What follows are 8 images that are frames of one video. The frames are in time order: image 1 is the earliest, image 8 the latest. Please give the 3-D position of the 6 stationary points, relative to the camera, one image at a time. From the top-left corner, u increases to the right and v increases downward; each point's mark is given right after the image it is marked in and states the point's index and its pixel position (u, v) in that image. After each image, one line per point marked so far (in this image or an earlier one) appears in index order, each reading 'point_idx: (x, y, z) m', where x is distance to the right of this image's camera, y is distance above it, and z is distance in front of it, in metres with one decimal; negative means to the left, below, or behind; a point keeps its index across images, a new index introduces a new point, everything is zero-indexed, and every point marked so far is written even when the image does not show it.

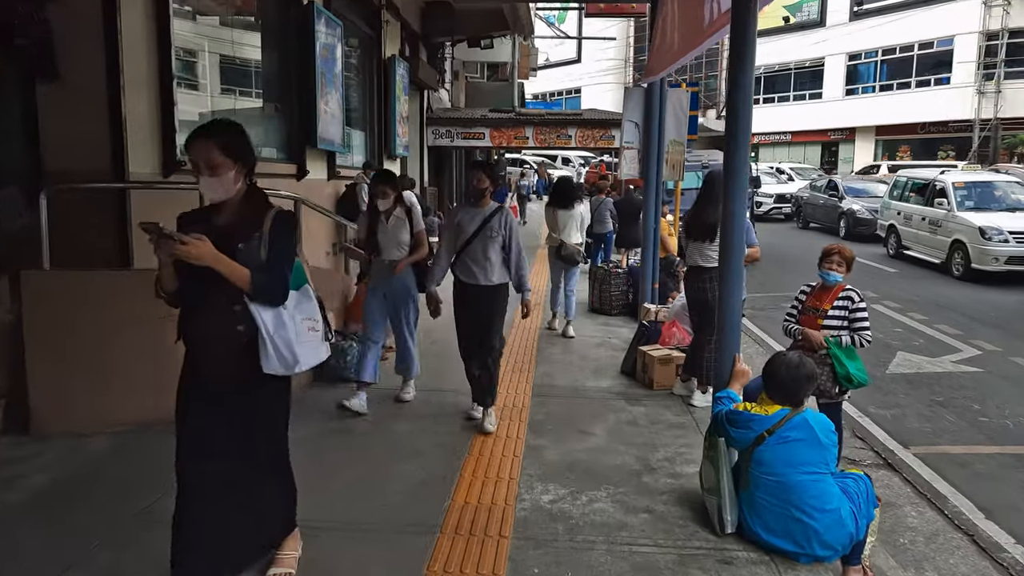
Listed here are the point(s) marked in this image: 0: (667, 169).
0: (+1.6, +1.2, +7.3) m
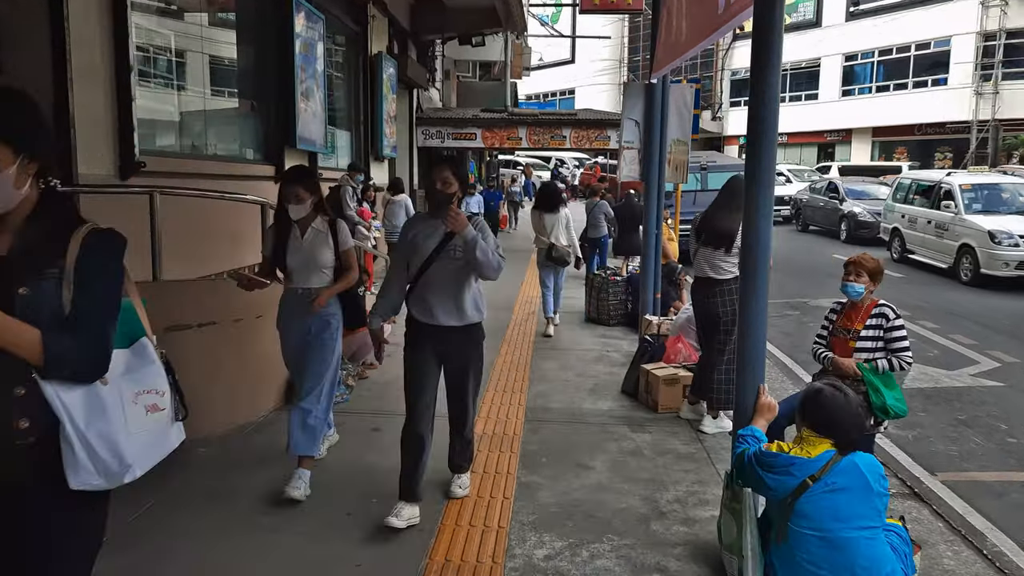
0: (+1.5, +1.1, +6.8) m
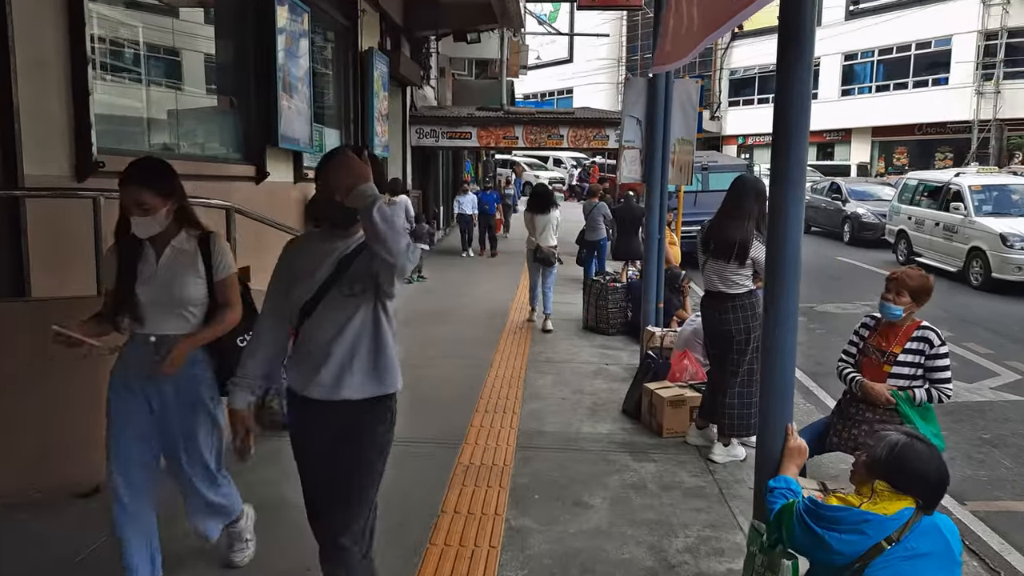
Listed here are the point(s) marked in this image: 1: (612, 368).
0: (+1.4, +1.0, +6.3) m
1: (+0.9, -0.7, +6.5) m
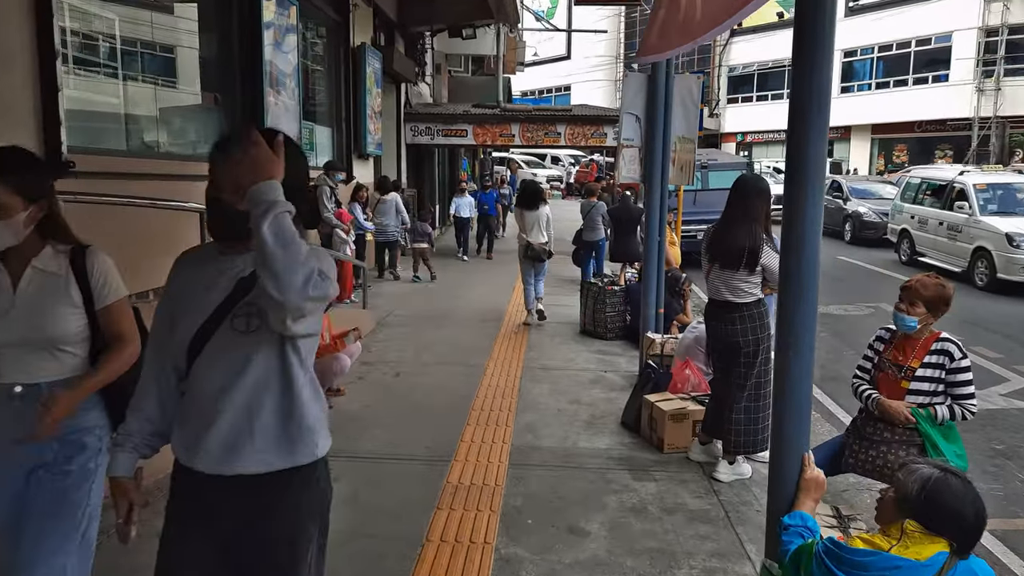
0: (+1.4, +1.0, +6.1) m
1: (+0.9, -0.8, +6.2) m
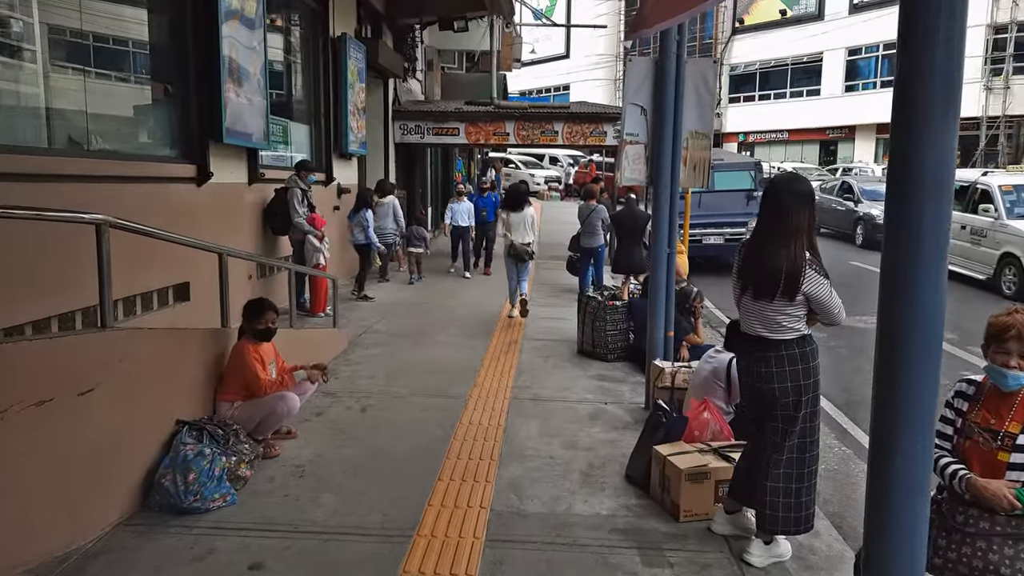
0: (+1.3, +0.9, +5.2) m
1: (+0.8, -0.9, +5.4) m
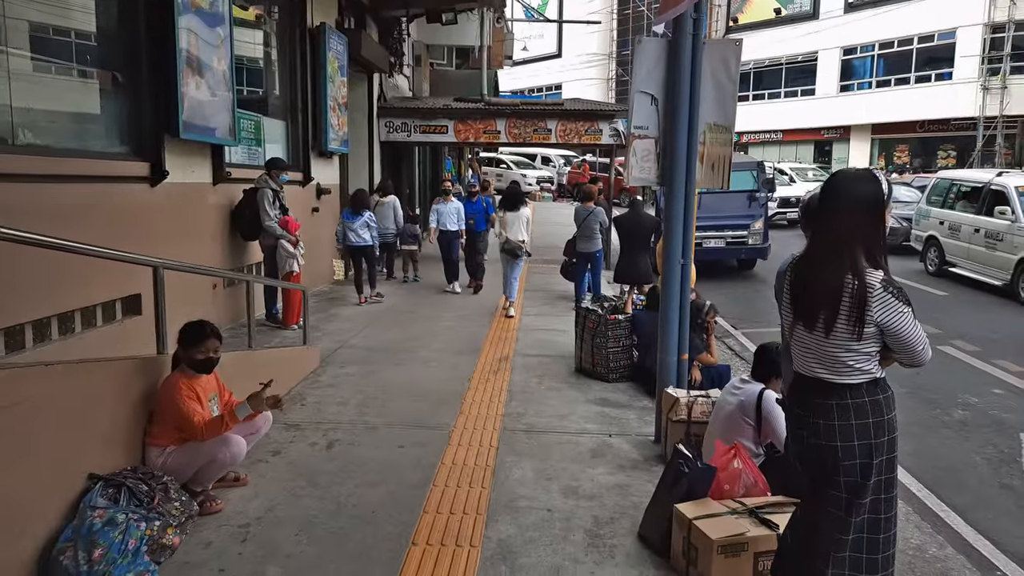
0: (+1.2, +0.8, +4.6) m
1: (+0.7, -1.0, +4.7) m
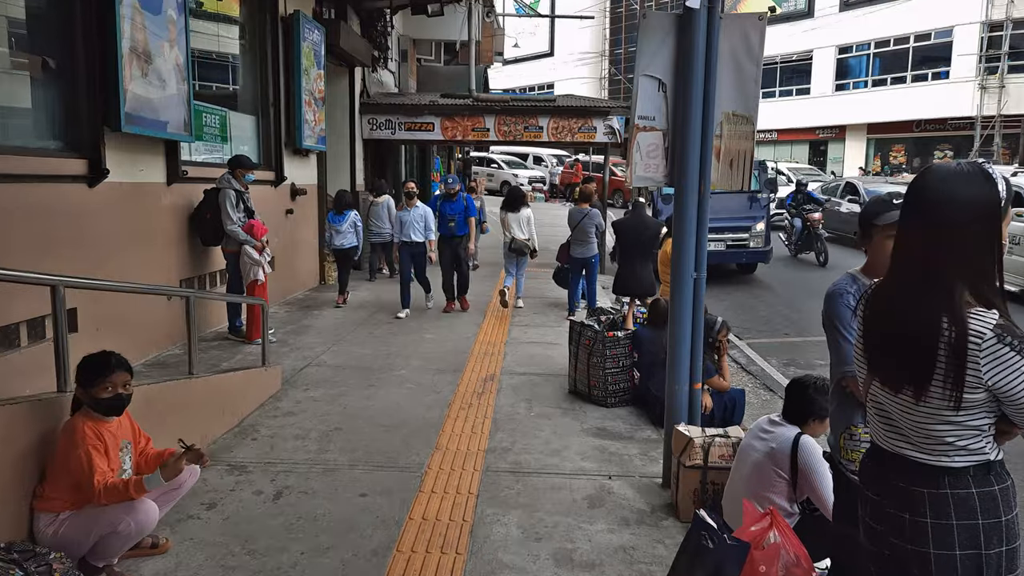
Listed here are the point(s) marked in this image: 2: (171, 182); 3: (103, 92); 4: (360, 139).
0: (+1.1, +0.7, +3.9) m
1: (+0.6, -1.1, +4.0) m
2: (-3.2, +1.0, +6.7) m
3: (-3.2, +1.6, +5.6) m
4: (-2.9, +2.8, +13.4) m
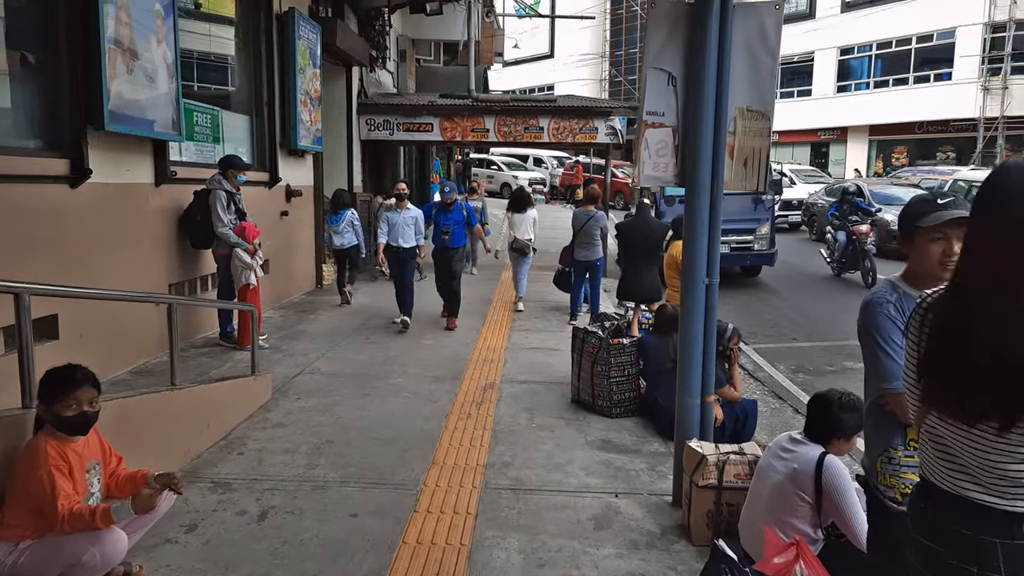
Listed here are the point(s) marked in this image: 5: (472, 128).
0: (+1.1, +0.6, +3.6) m
1: (+0.6, -1.1, +3.8) m
2: (-3.2, +1.0, +6.5) m
3: (-3.2, +1.5, +5.4) m
4: (-2.9, +2.8, +13.2) m
5: (-0.7, +3.0, +13.0) m
